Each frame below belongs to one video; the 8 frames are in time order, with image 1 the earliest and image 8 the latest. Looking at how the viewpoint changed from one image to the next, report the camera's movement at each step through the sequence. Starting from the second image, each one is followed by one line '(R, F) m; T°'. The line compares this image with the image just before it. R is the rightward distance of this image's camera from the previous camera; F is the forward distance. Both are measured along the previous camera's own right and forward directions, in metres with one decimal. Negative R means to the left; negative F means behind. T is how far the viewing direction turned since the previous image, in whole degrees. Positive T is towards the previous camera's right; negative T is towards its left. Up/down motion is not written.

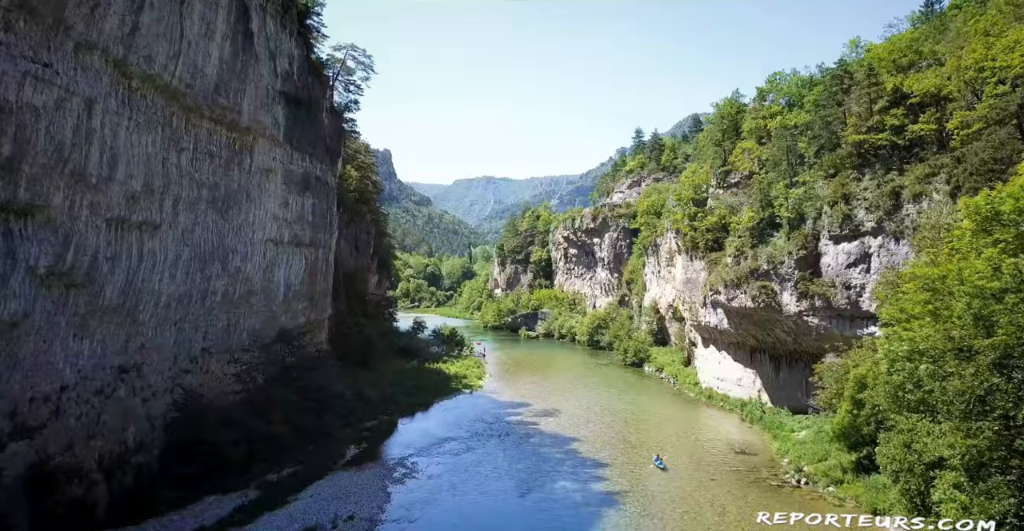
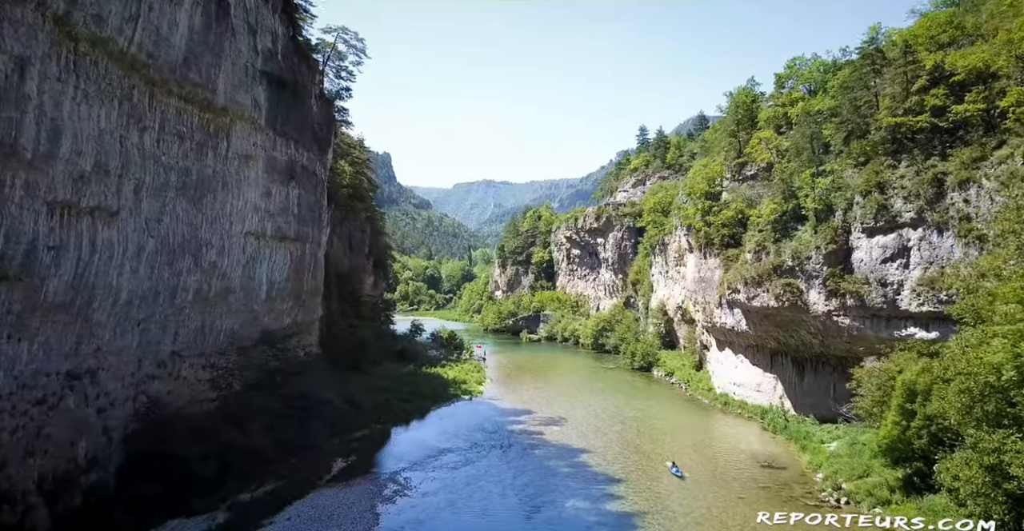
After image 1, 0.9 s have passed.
(-0.1, +2.3) m; 0°
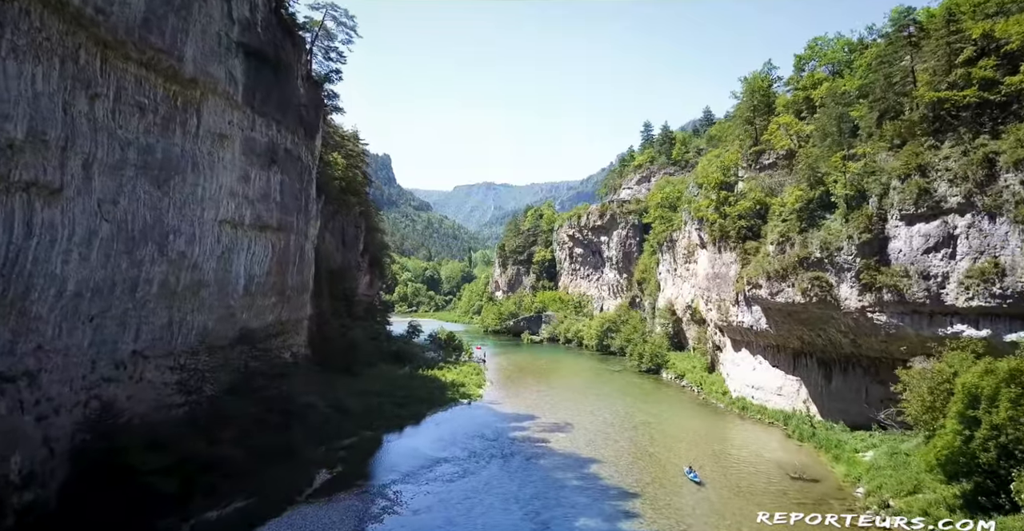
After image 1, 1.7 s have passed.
(-0.1, +2.3) m; 0°
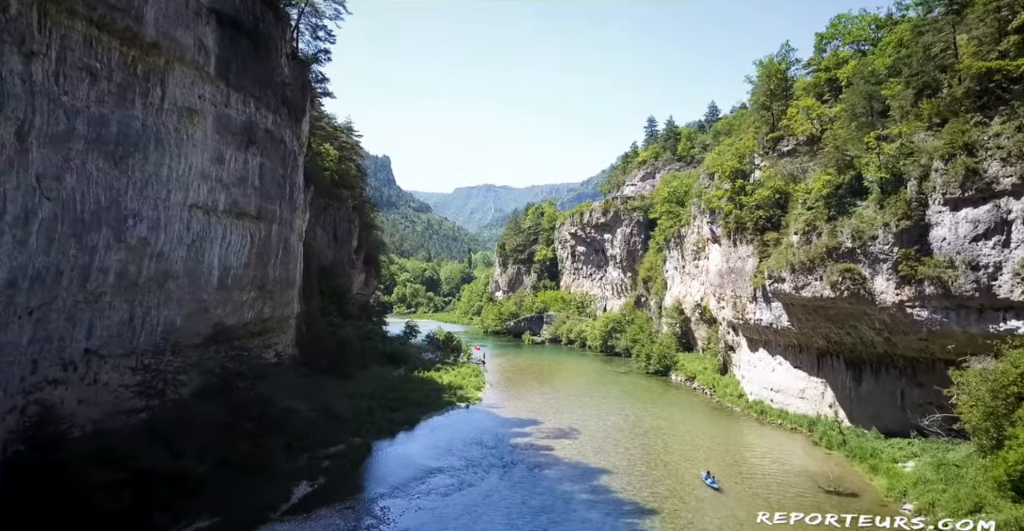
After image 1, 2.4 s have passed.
(0.0, +2.2) m; 0°
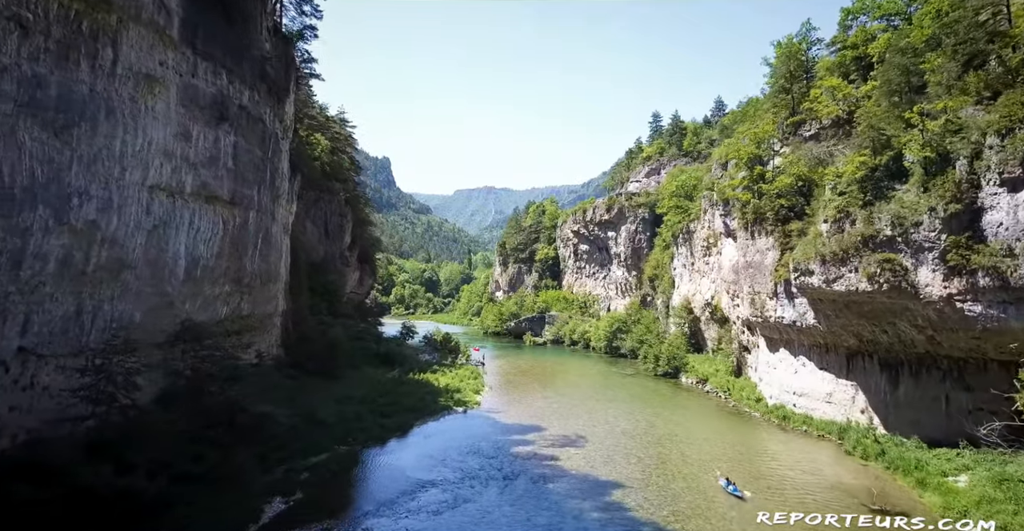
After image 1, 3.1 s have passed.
(0.0, +2.3) m; 0°
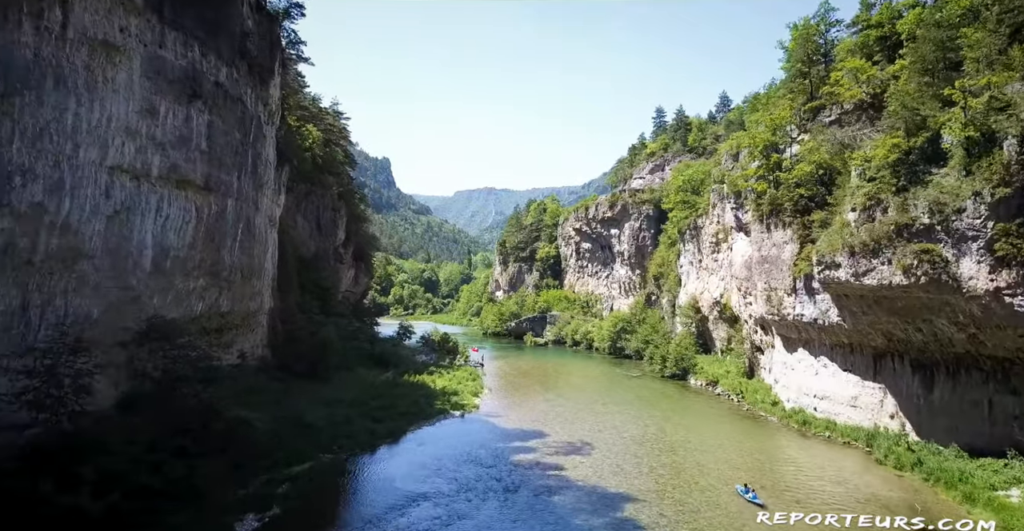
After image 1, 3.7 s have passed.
(0.0, +1.8) m; 0°
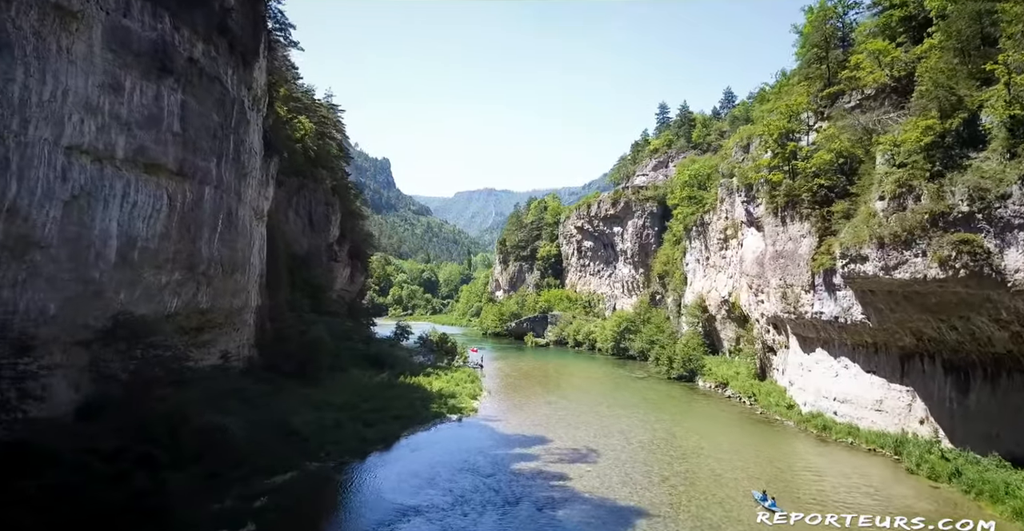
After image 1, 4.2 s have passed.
(0.0, +1.6) m; 0°
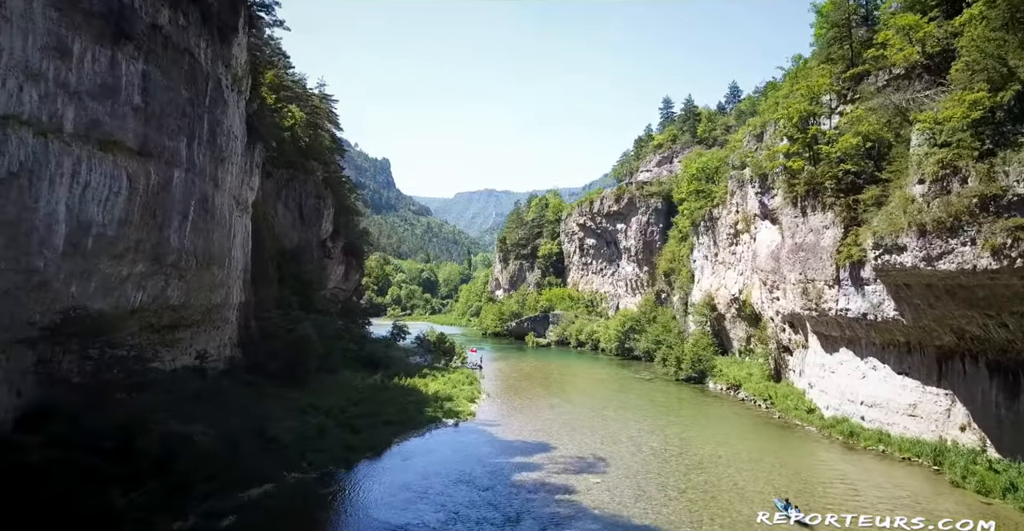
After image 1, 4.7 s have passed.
(0.0, +1.9) m; 0°
